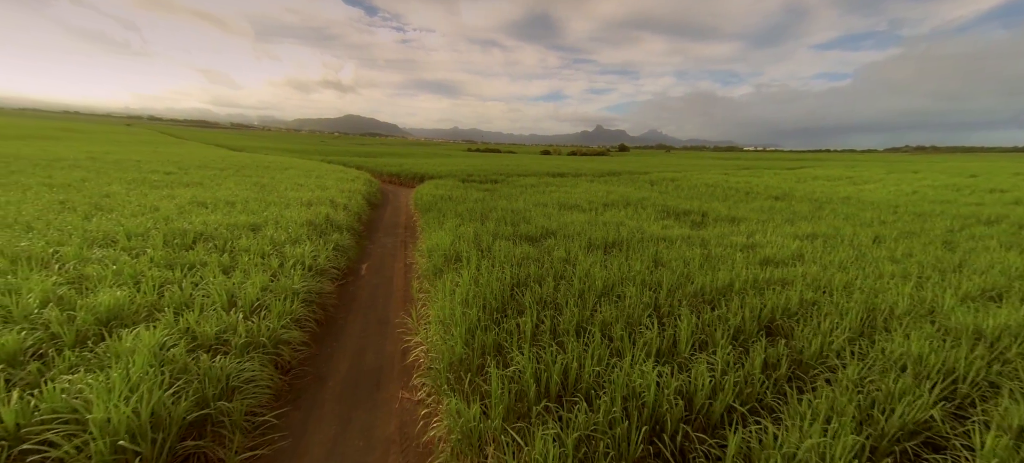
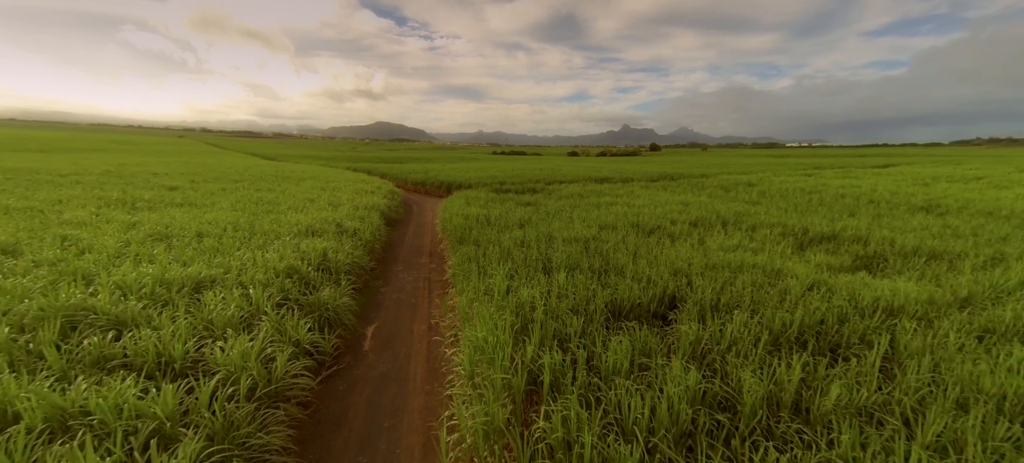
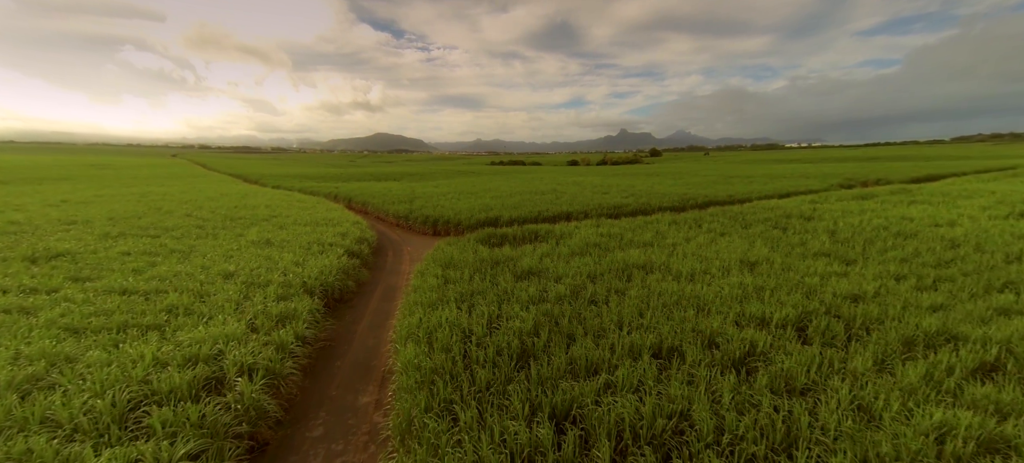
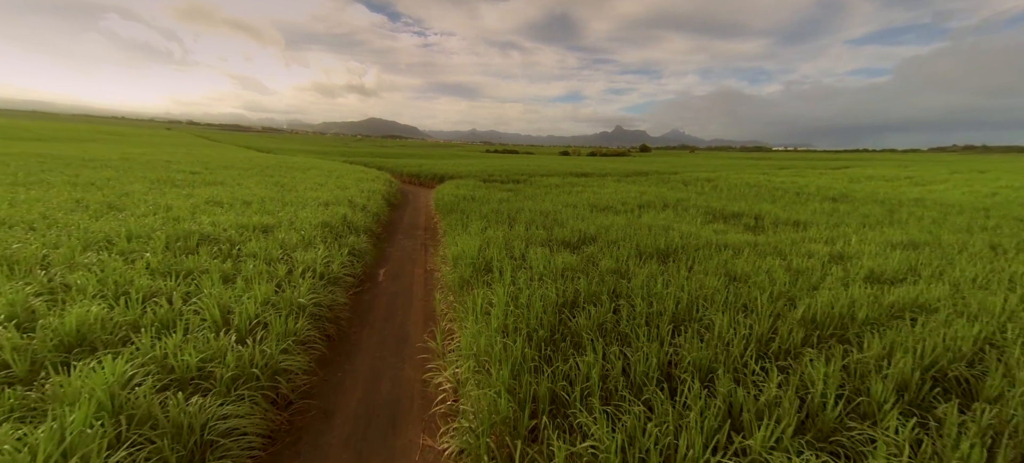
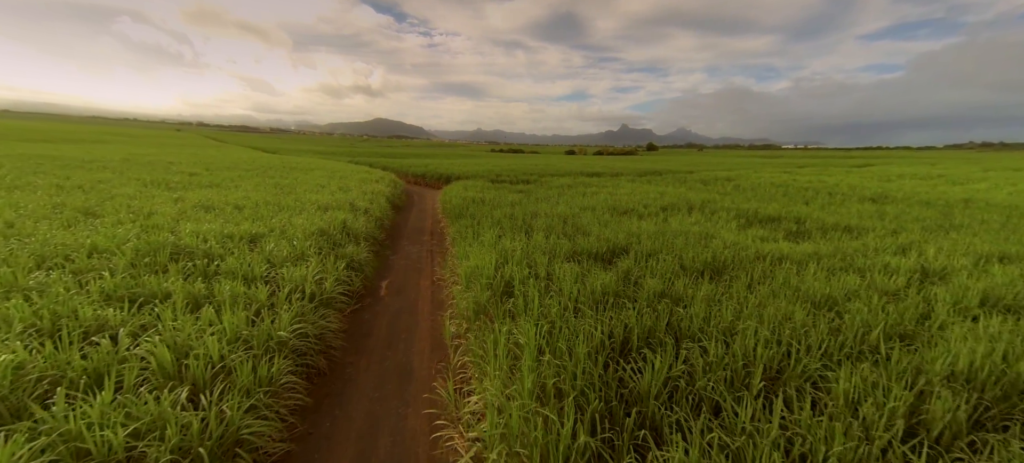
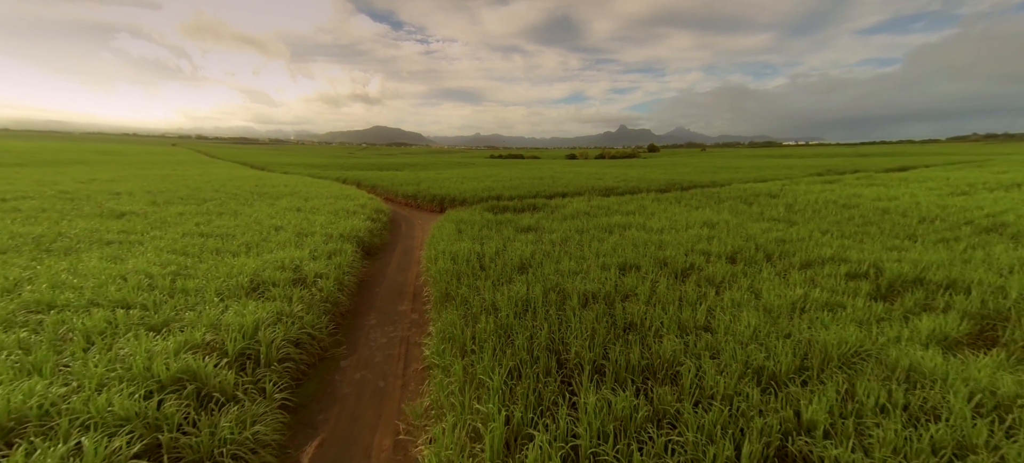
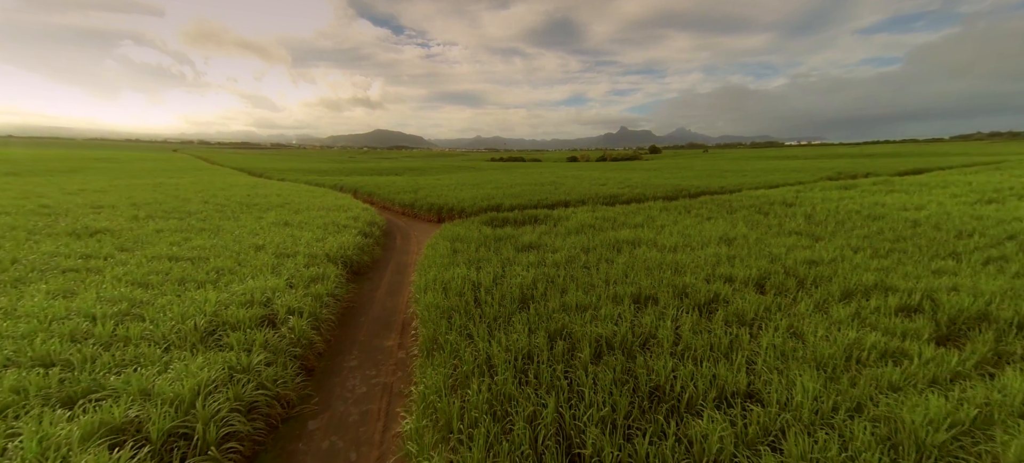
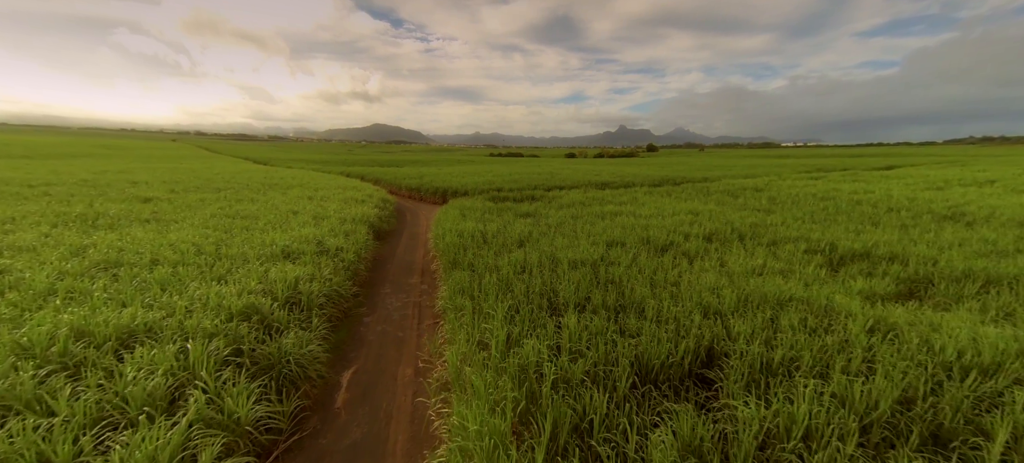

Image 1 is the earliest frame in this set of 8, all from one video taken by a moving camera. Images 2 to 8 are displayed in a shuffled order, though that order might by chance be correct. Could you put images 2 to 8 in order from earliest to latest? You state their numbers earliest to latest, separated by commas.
4, 5, 2, 8, 6, 7, 3
